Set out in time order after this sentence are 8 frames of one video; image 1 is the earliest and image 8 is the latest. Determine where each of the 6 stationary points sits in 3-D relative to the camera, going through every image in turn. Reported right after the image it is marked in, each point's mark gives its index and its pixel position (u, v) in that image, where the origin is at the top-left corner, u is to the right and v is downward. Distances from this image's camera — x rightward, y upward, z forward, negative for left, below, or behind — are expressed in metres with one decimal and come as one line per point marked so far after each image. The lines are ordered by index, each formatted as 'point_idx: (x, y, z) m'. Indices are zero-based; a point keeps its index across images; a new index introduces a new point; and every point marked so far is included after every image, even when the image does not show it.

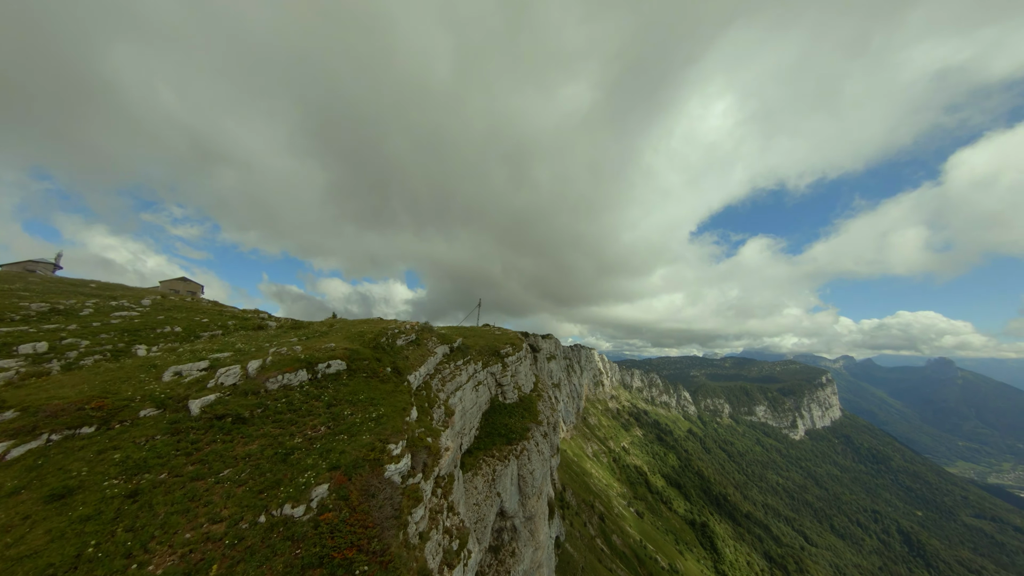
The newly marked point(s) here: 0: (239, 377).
0: (-14.6, -4.8, +19.2) m
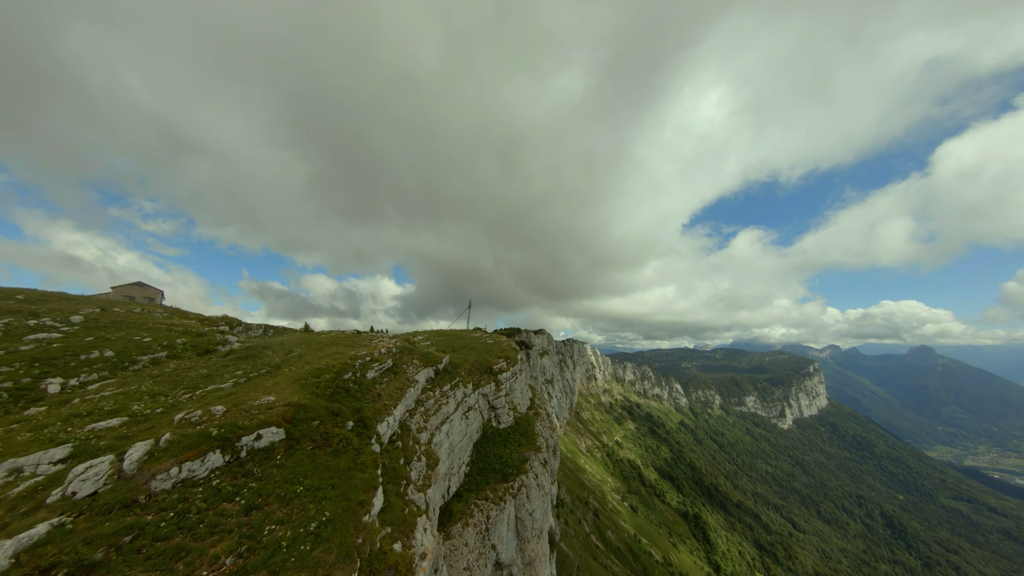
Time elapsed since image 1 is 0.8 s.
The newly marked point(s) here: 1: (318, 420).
0: (-14.6, -6.8, +12.9) m
1: (-10.4, -7.1, +19.0) m
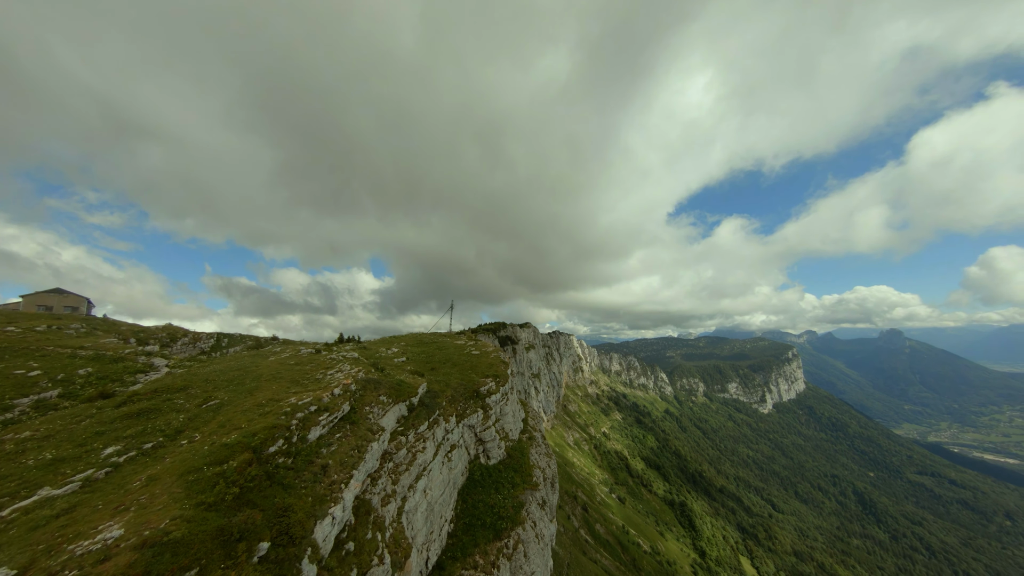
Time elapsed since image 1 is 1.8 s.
0: (-14.1, -8.9, +5.2) m
1: (-10.2, -9.0, +11.5) m
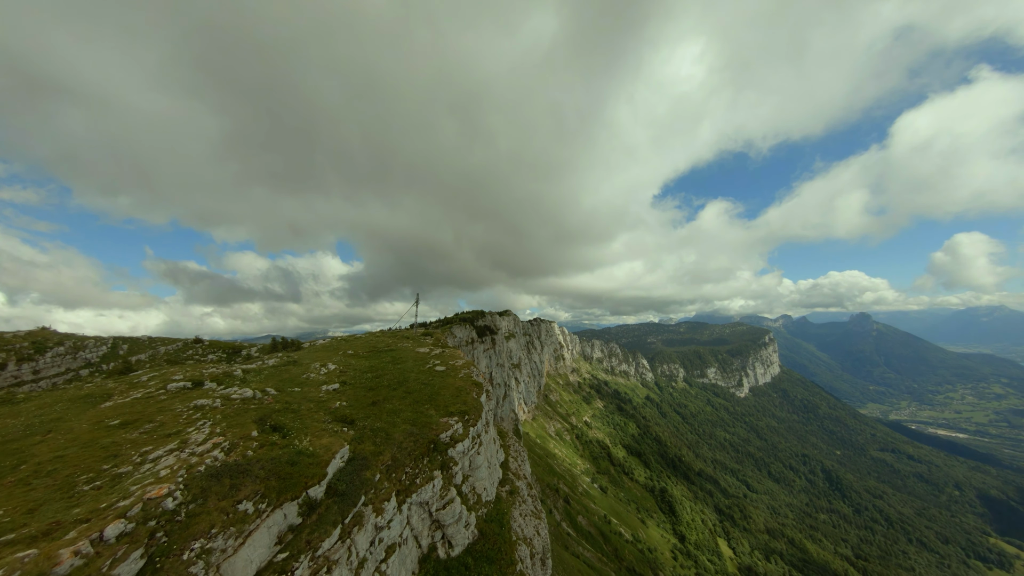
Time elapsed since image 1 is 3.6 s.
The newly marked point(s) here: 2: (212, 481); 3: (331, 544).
0: (-14.1, -10.7, -7.5) m
1: (-10.6, -10.5, -1.0) m
2: (-12.9, -8.3, +15.0) m
3: (-8.6, -12.3, +17.5) m
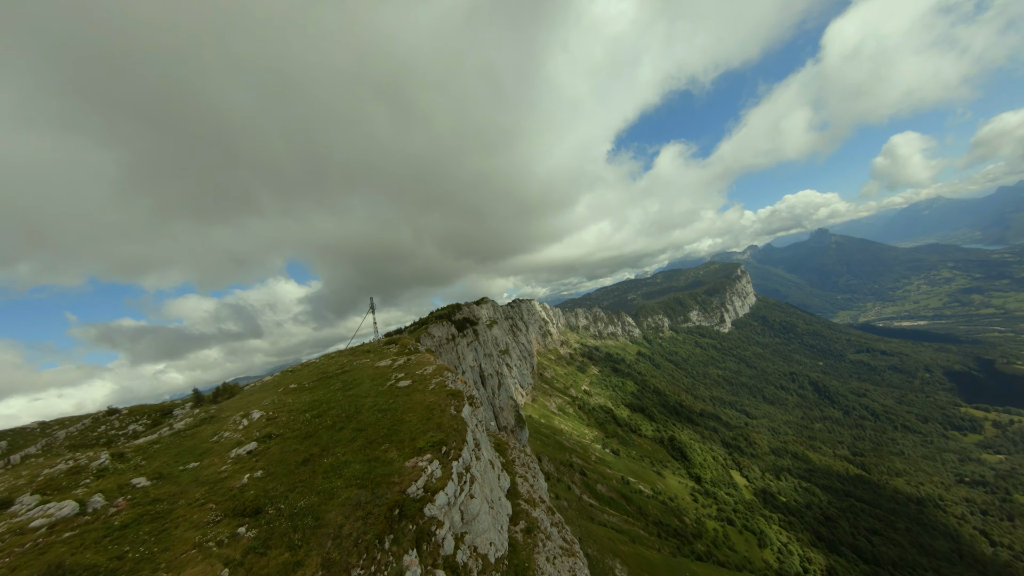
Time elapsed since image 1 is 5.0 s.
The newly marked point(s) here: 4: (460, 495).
0: (-11.5, -13.0, -16.7) m
1: (-8.5, -11.8, -10.0) m
2: (-12.4, -9.6, +5.7) m
3: (-7.6, -12.5, +8.7) m
4: (-2.9, -11.7, +20.2) m
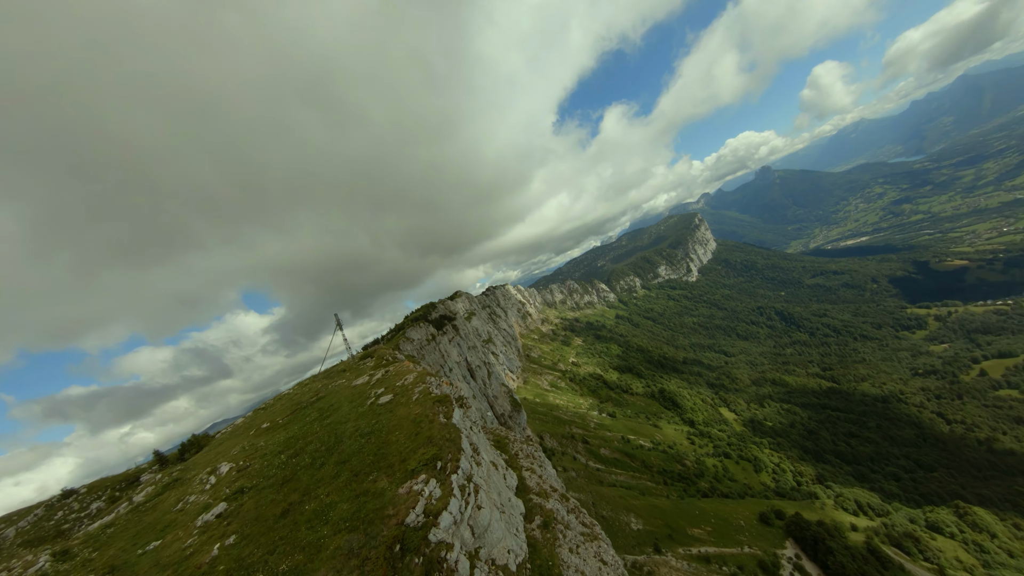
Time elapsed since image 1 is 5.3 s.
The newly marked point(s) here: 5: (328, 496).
0: (-7.6, -15.6, -18.5) m
1: (-5.5, -13.7, -11.7) m
2: (-10.9, -11.7, +3.6) m
3: (-5.9, -13.6, +7.0) m
4: (-2.4, -11.5, +18.8) m
5: (-9.5, -10.9, +19.5) m
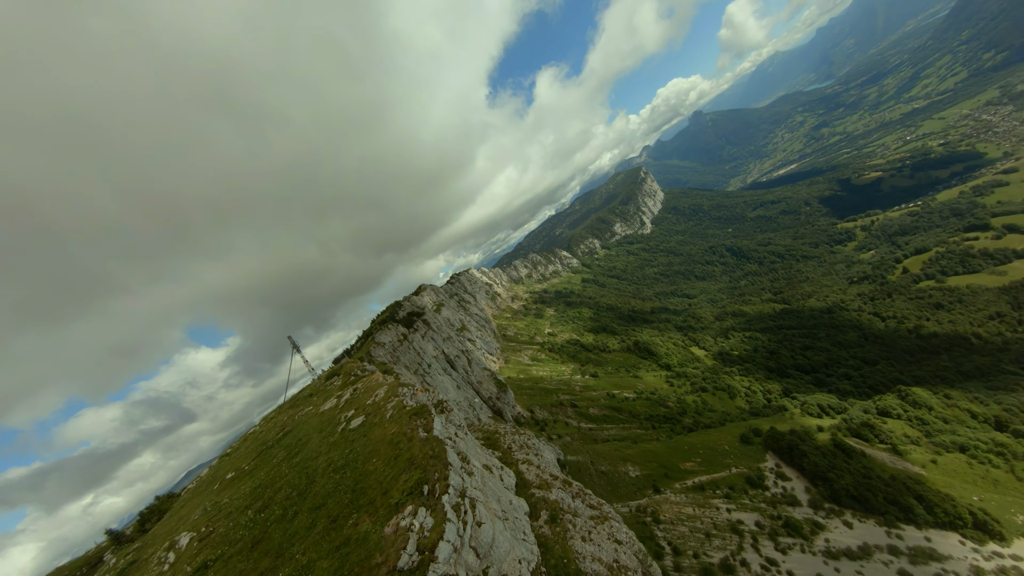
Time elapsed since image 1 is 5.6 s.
0: (-3.0, -18.0, -19.8) m
1: (-1.9, -15.4, -13.0) m
2: (-9.1, -13.8, +1.5) m
3: (-4.2, -14.5, +5.5) m
4: (-2.3, -11.4, +17.4) m
5: (-9.4, -12.0, +17.5) m
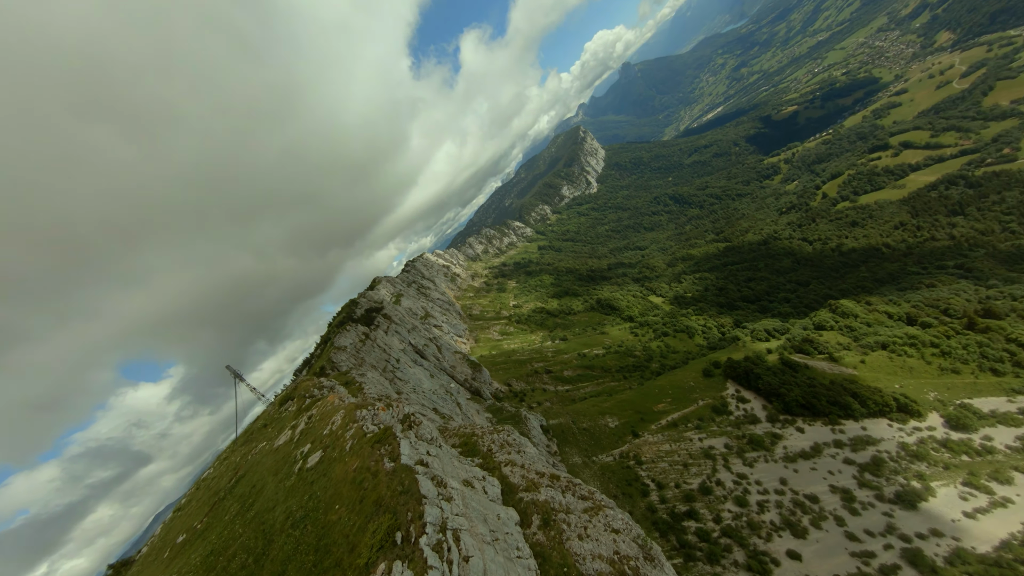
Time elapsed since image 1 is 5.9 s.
0: (+1.9, -20.5, -20.7) m
1: (+1.8, -17.4, -13.9) m
2: (-7.1, -16.0, -0.4) m
3: (-2.7, -15.7, +4.1) m
4: (-2.7, -11.5, +15.8) m
5: (-9.6, -13.3, +15.2) m
